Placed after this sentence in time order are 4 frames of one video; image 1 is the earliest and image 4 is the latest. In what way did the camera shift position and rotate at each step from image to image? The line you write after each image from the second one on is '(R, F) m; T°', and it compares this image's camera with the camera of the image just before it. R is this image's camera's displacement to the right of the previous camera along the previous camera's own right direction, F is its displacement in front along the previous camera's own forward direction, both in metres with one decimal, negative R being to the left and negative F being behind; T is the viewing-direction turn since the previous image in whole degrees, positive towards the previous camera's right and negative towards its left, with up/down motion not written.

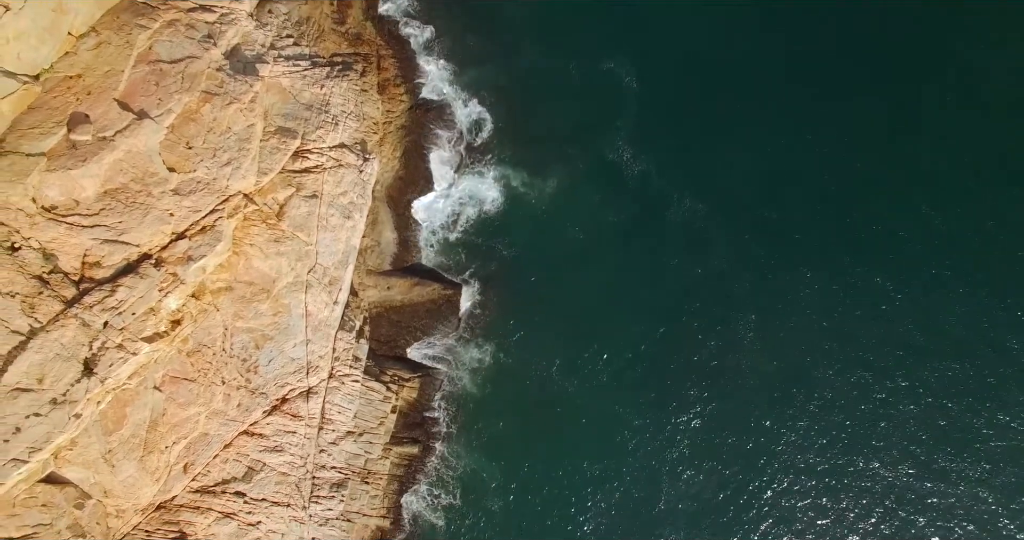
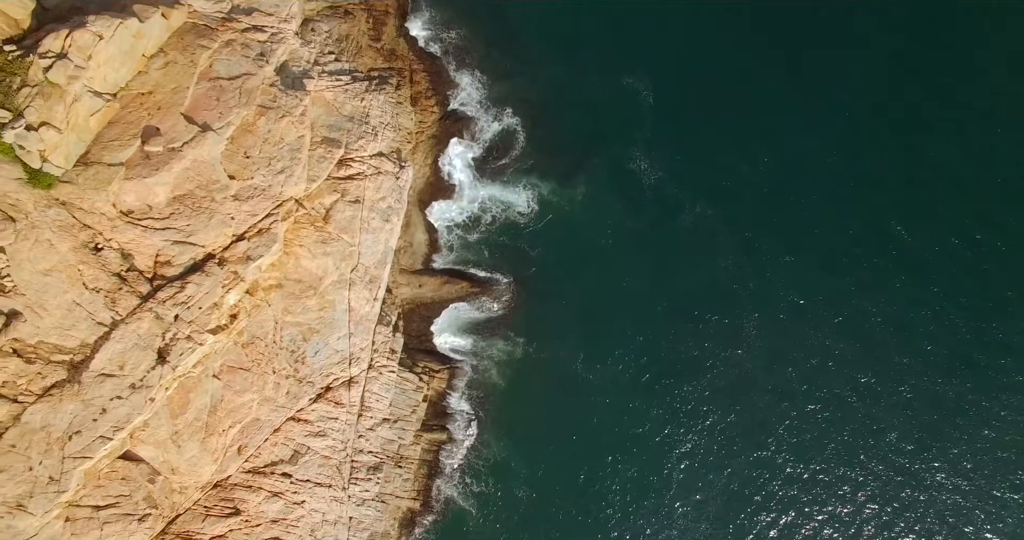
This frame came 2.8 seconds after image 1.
(-1.5, -3.1) m; 0°
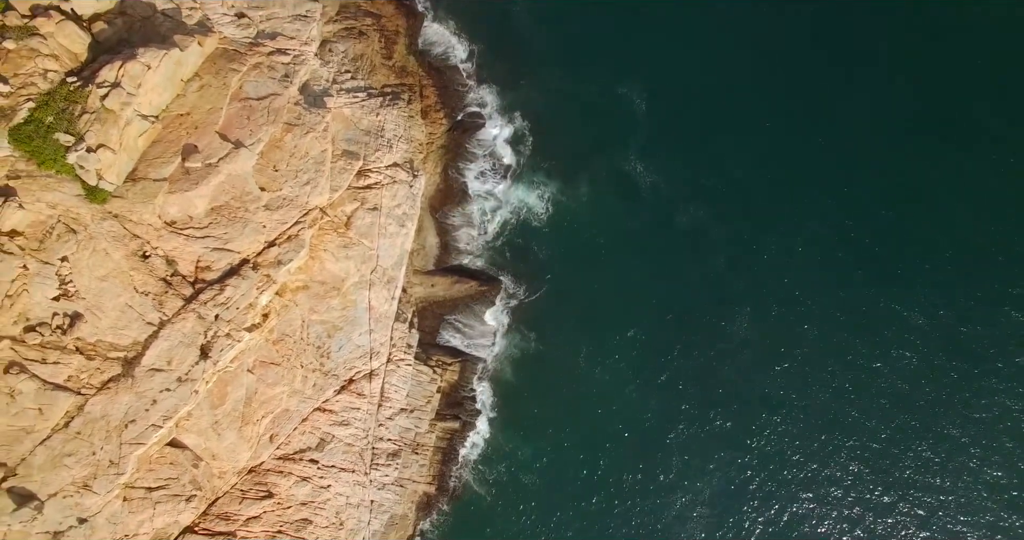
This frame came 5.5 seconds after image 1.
(-0.4, -3.4) m; 0°
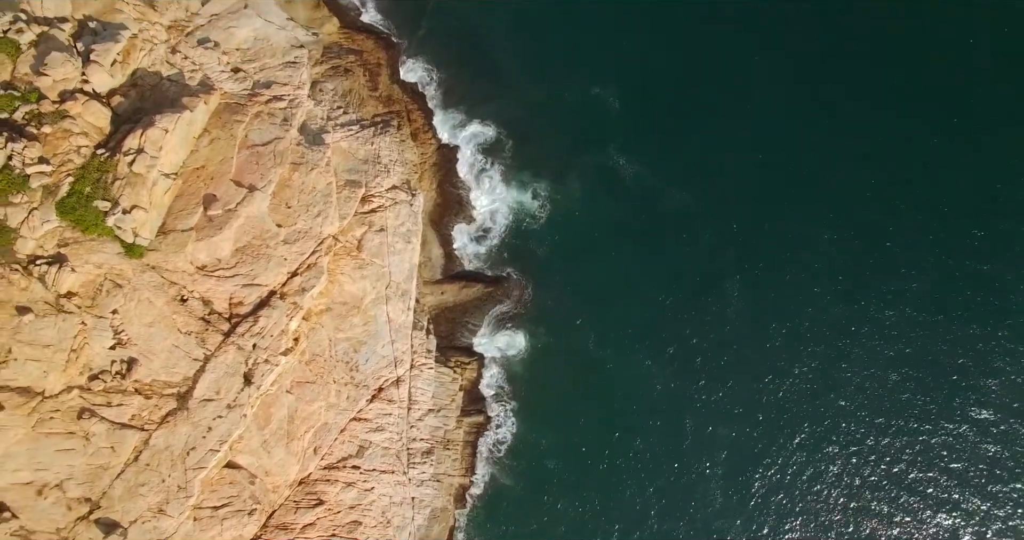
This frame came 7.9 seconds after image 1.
(+0.1, -3.6) m; 0°
